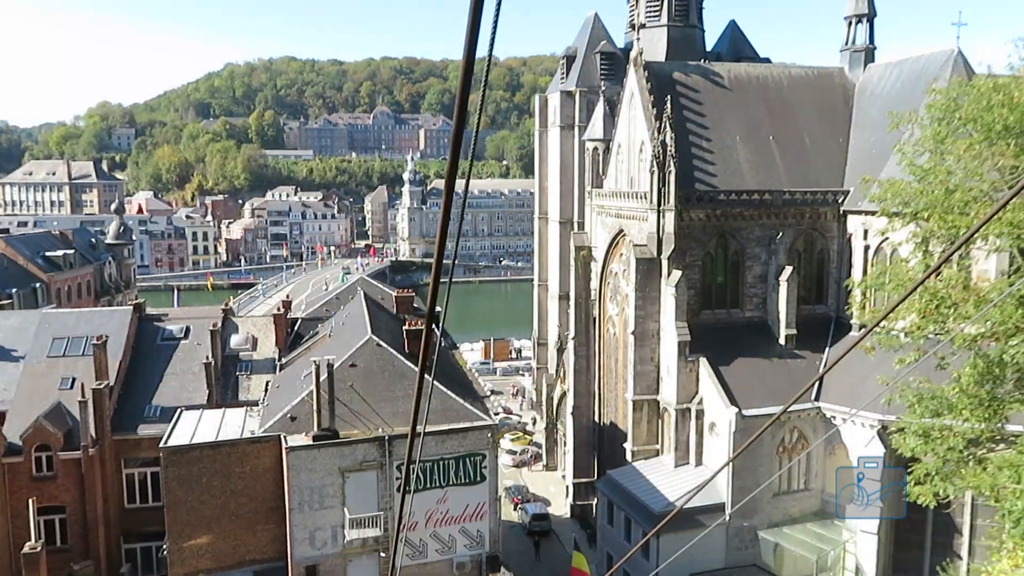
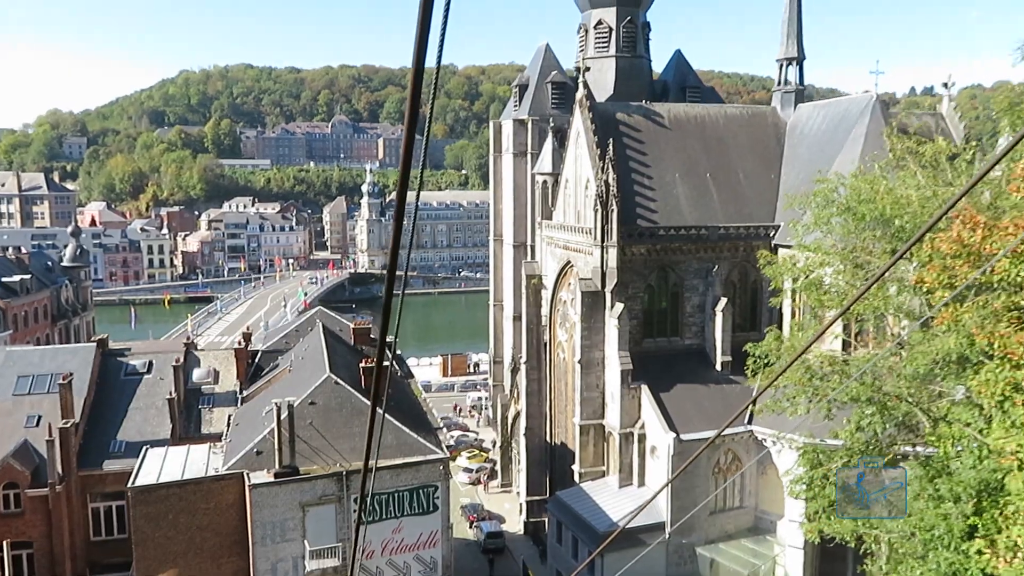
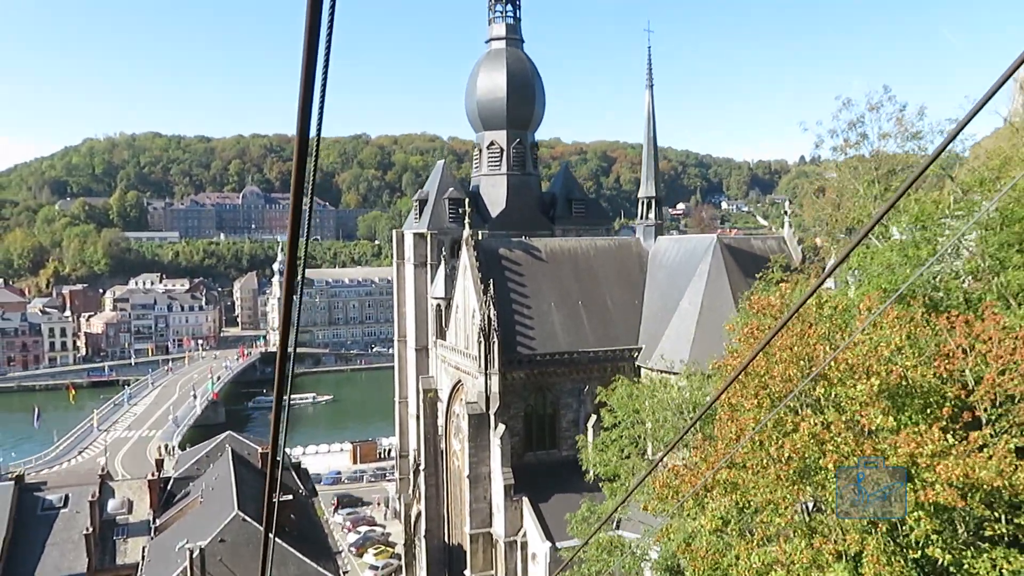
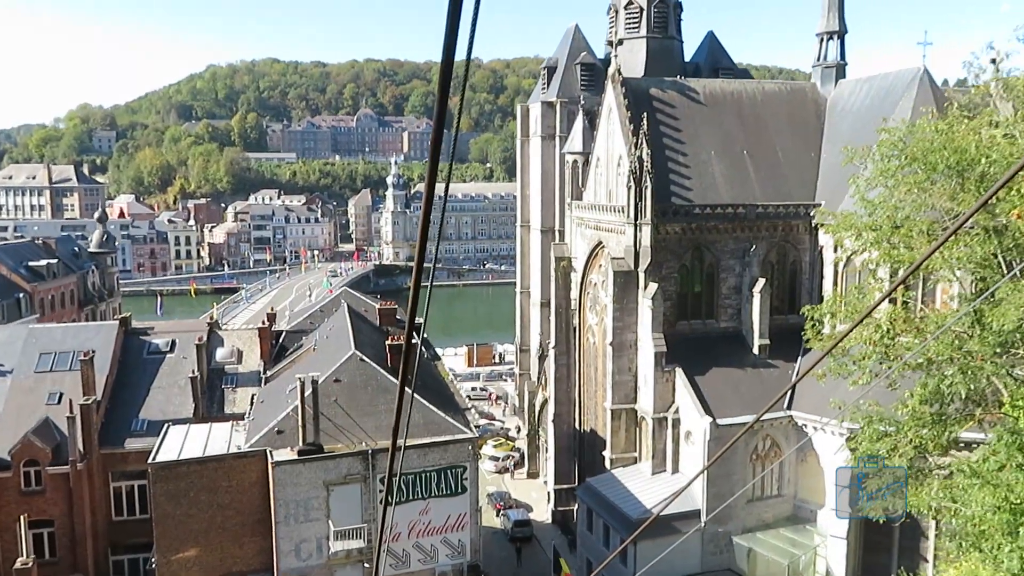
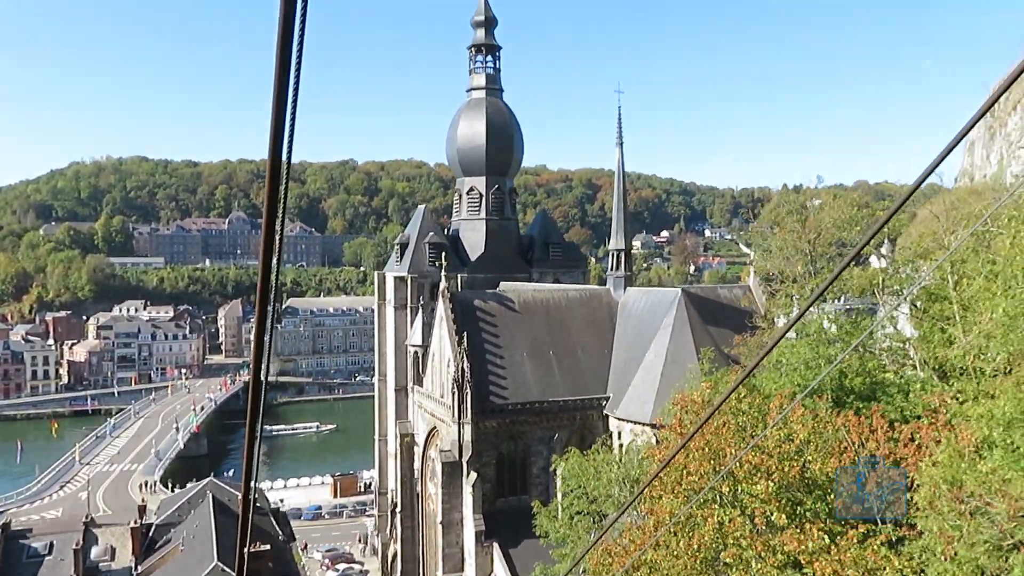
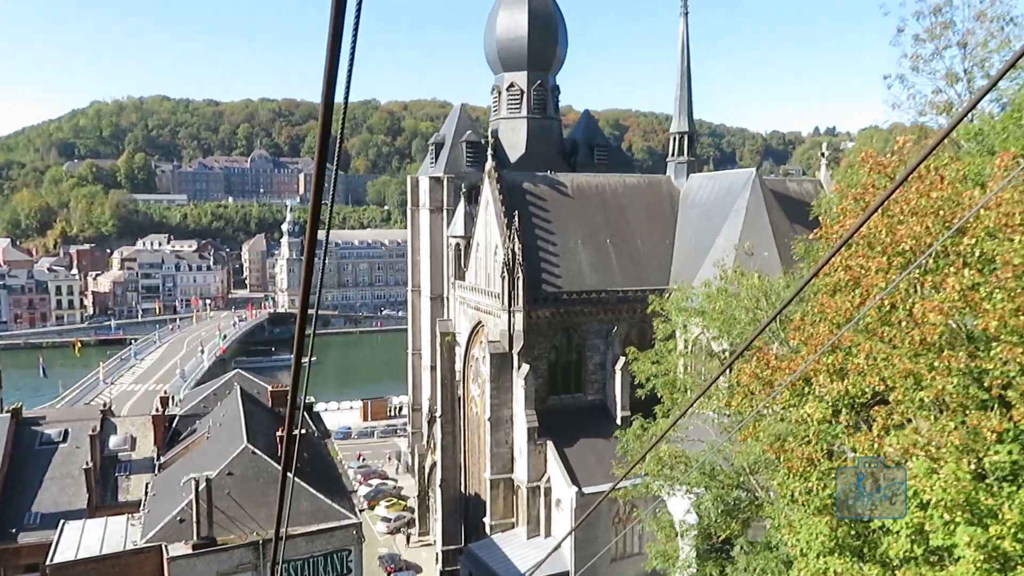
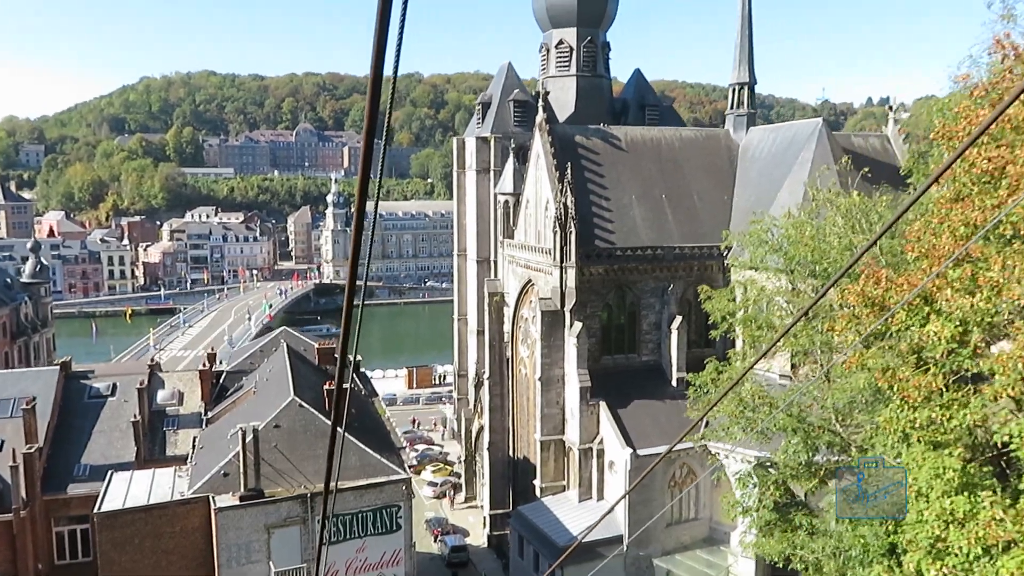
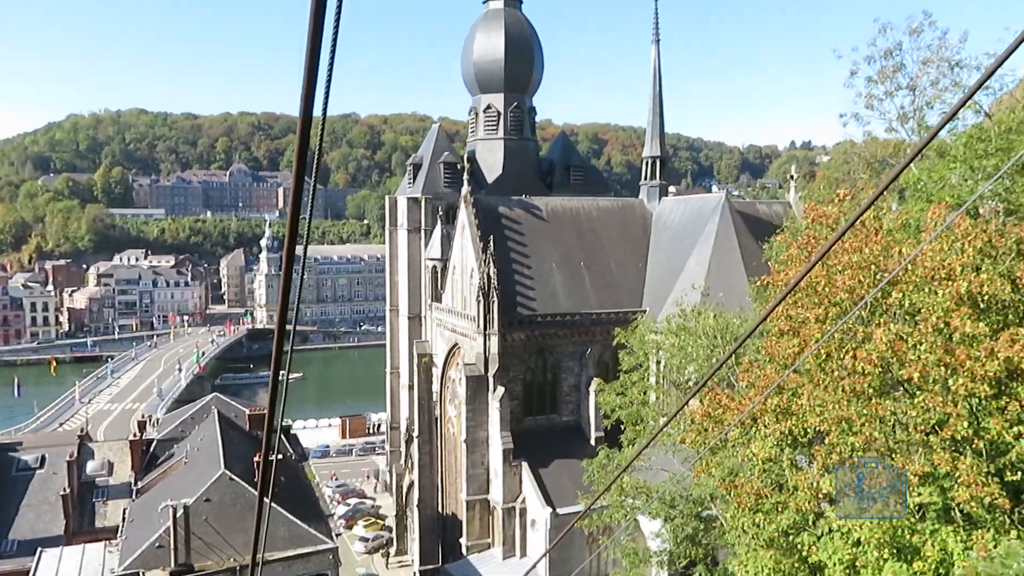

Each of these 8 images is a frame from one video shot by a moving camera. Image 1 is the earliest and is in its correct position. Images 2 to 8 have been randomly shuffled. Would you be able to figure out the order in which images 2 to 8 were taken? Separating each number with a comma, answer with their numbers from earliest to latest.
4, 2, 7, 6, 8, 3, 5
